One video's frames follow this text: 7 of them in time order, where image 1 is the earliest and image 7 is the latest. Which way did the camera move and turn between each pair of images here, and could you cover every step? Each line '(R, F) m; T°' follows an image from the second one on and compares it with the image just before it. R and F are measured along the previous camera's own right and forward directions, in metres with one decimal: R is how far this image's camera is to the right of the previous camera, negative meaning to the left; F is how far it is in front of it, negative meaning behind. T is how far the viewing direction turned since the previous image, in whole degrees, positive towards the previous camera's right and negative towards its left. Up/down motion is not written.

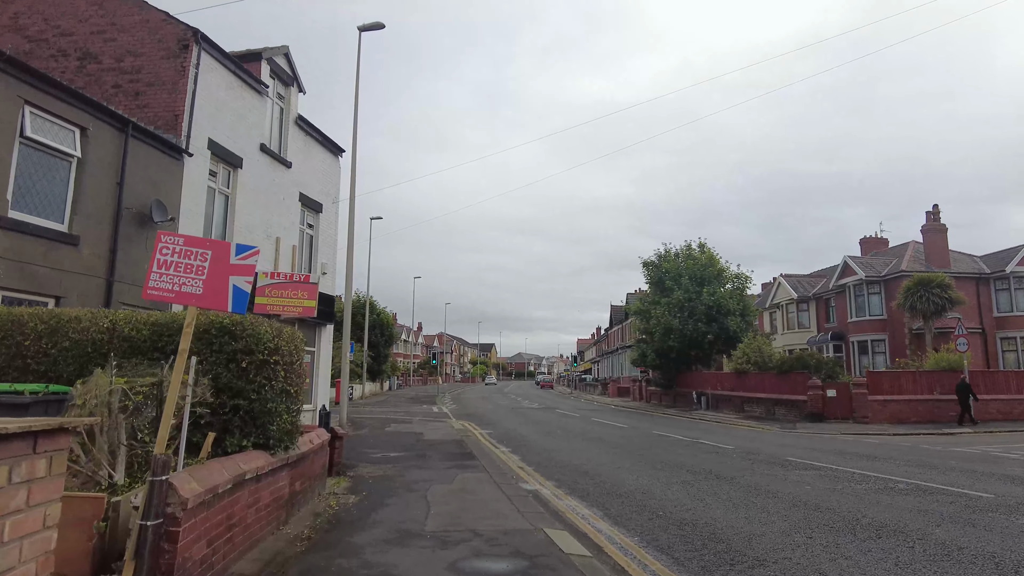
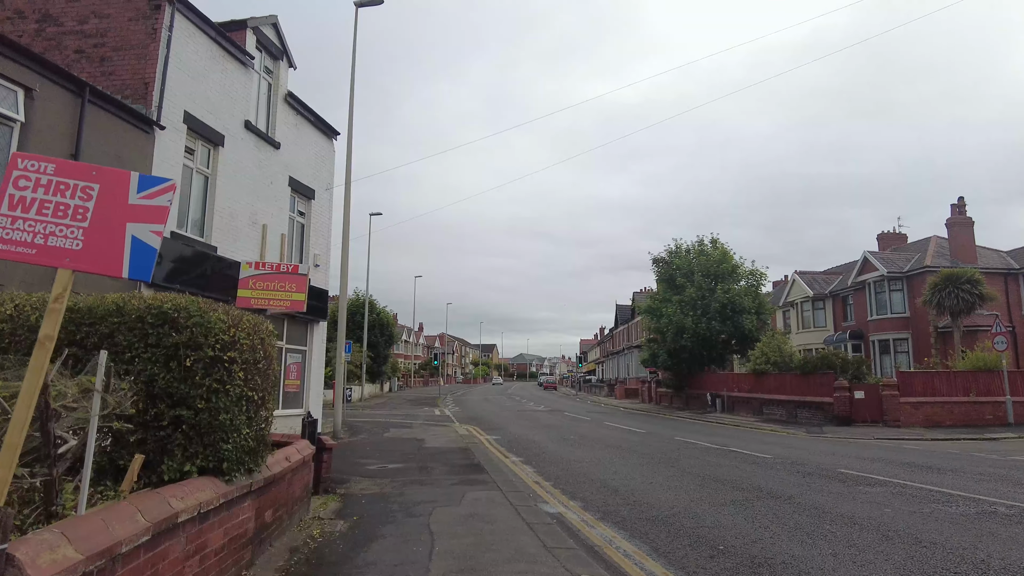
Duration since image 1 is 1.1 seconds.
(-0.2, +1.4) m; 0°
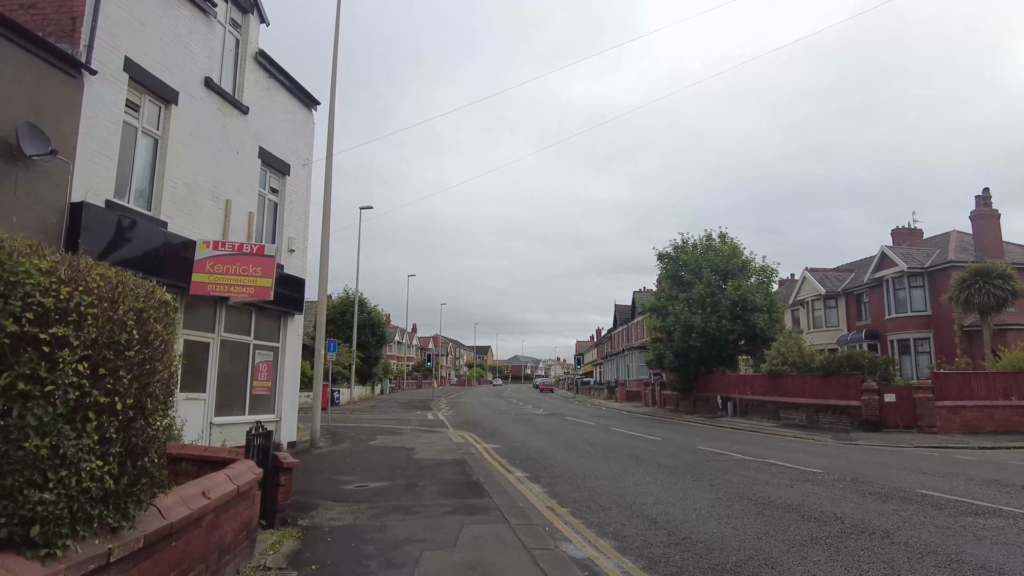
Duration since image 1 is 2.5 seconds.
(-0.2, +1.9) m; +1°
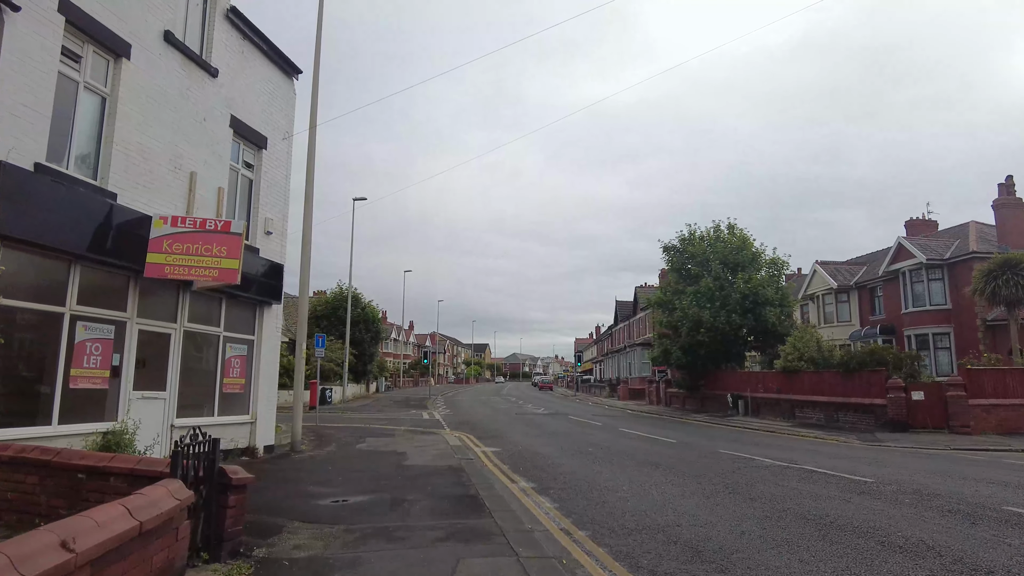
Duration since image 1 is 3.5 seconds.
(-0.1, +1.4) m; 0°
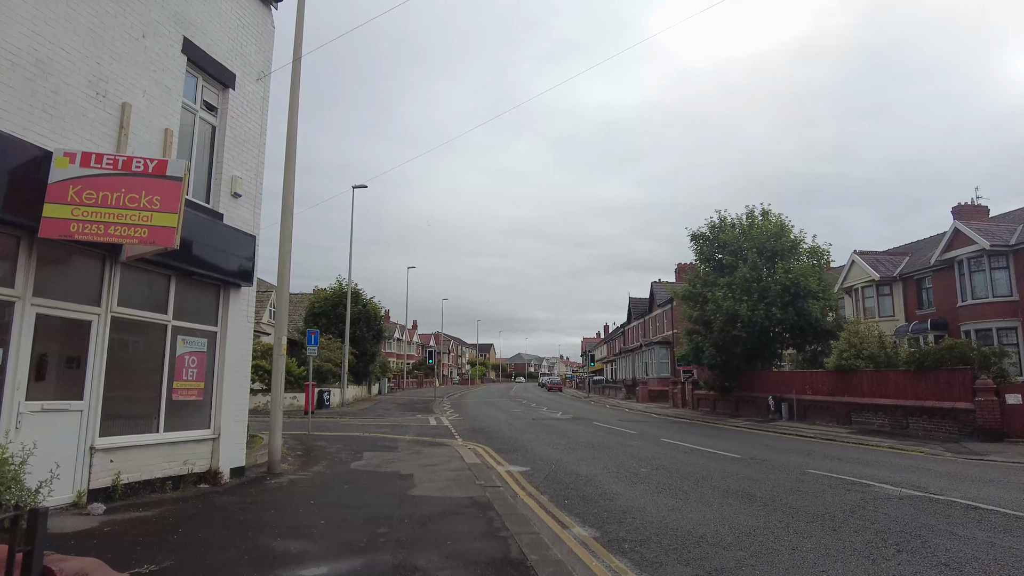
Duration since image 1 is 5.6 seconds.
(-0.5, +2.7) m; 0°
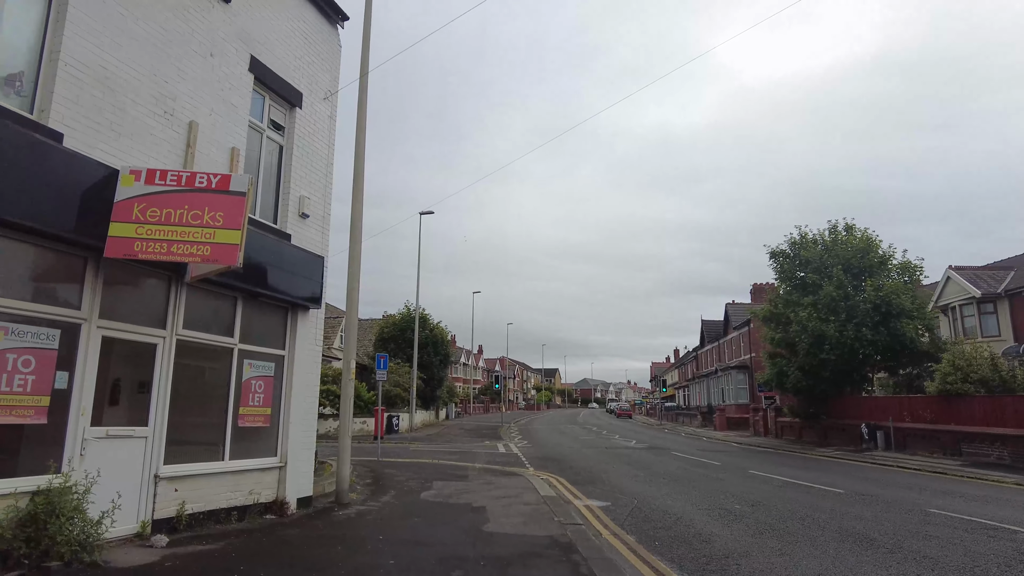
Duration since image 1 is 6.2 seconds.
(-0.2, +0.6) m; -6°
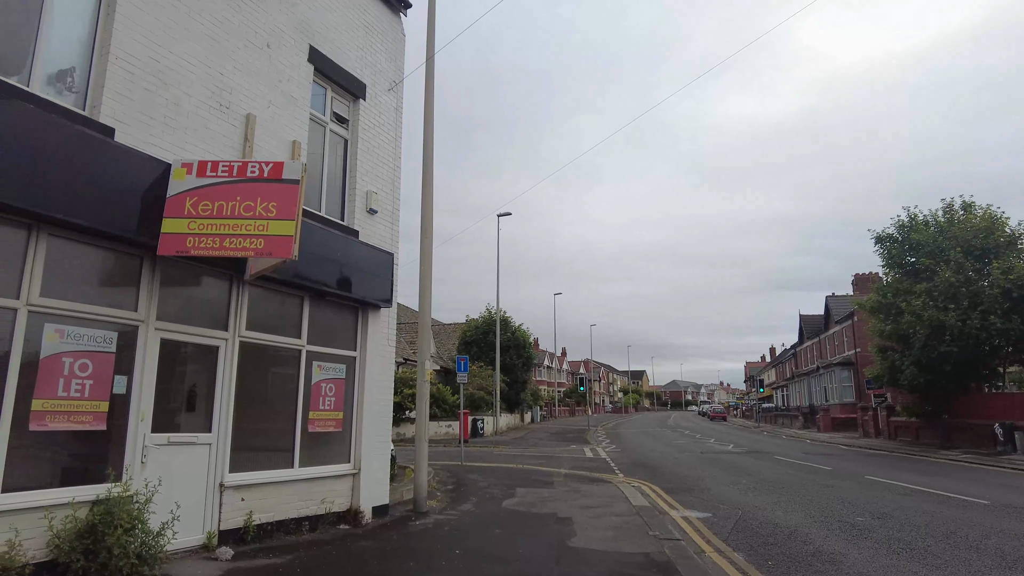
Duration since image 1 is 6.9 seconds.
(0.0, +0.8) m; -8°
